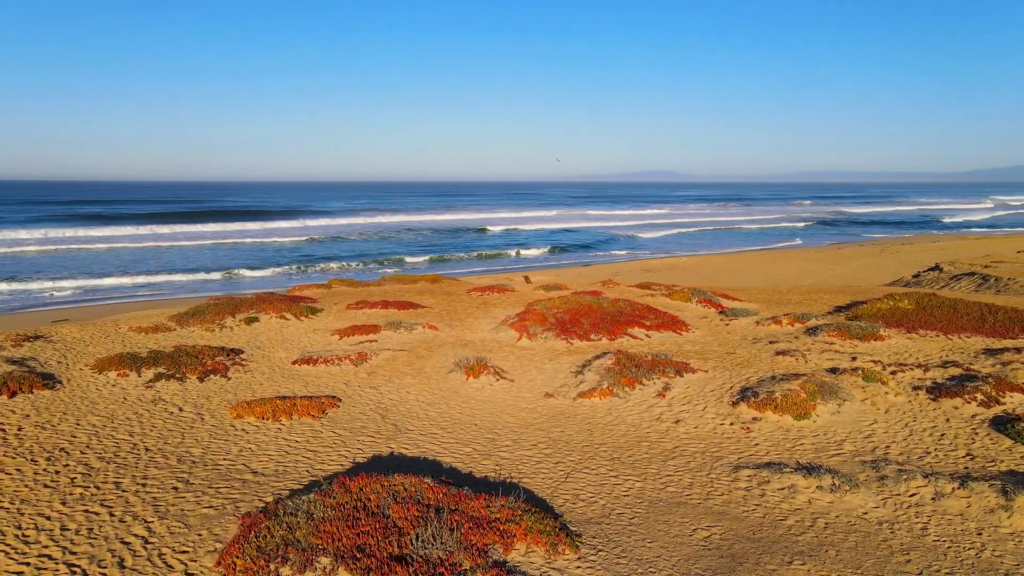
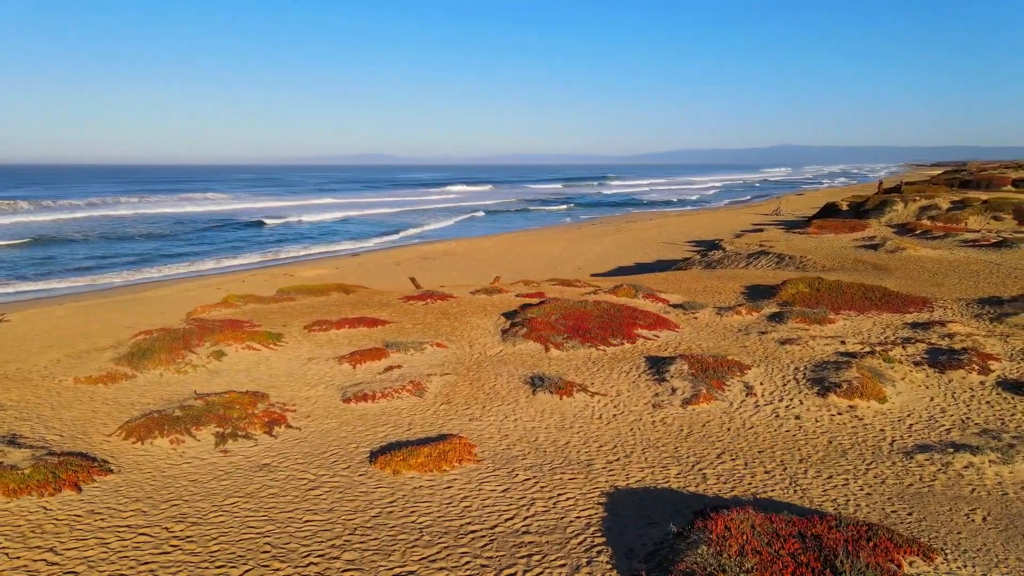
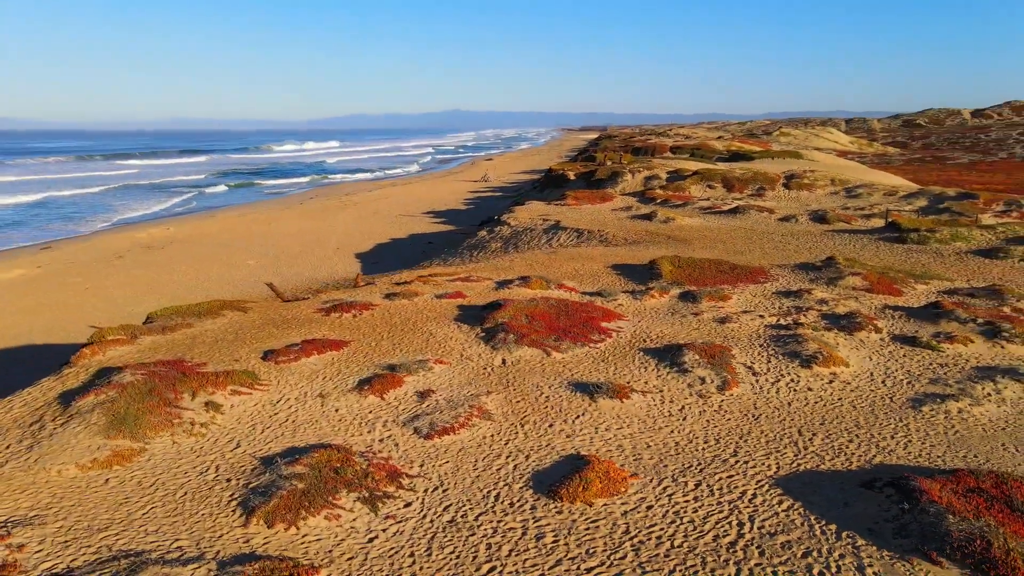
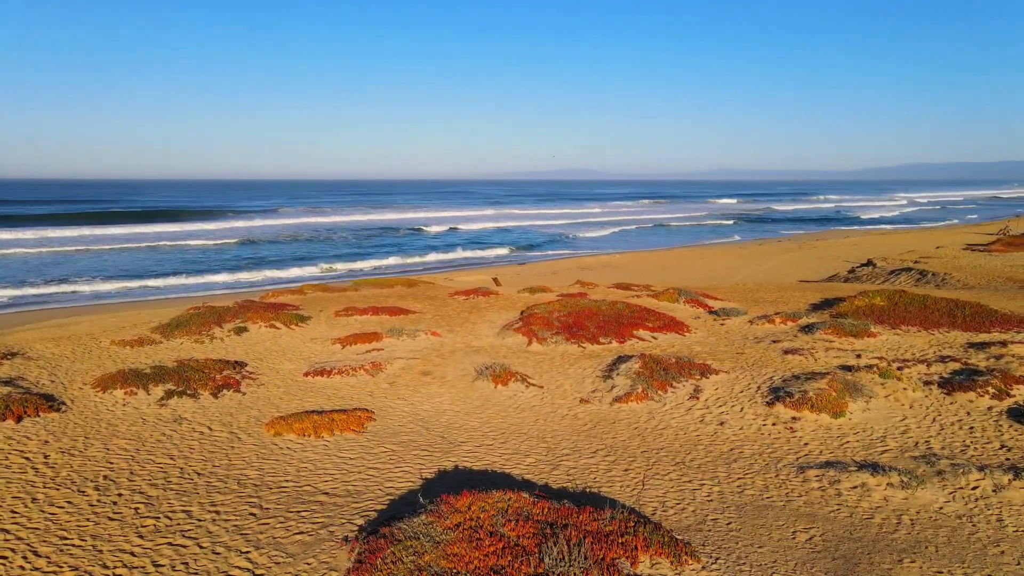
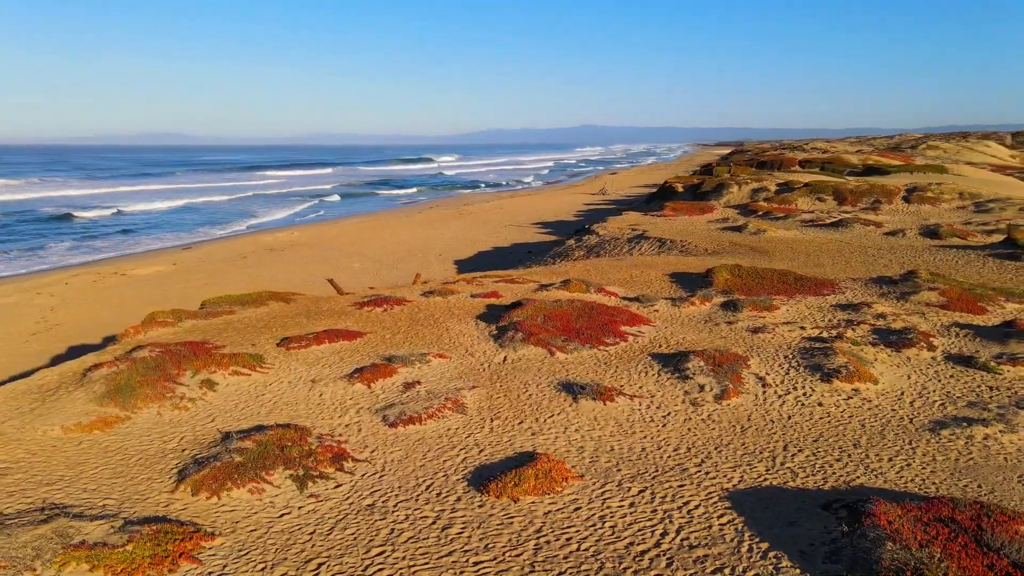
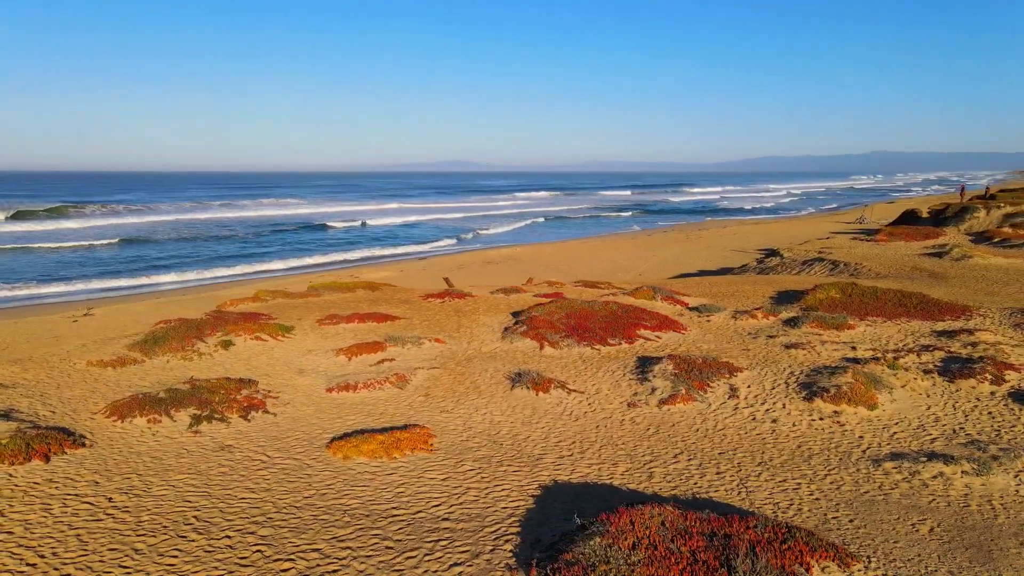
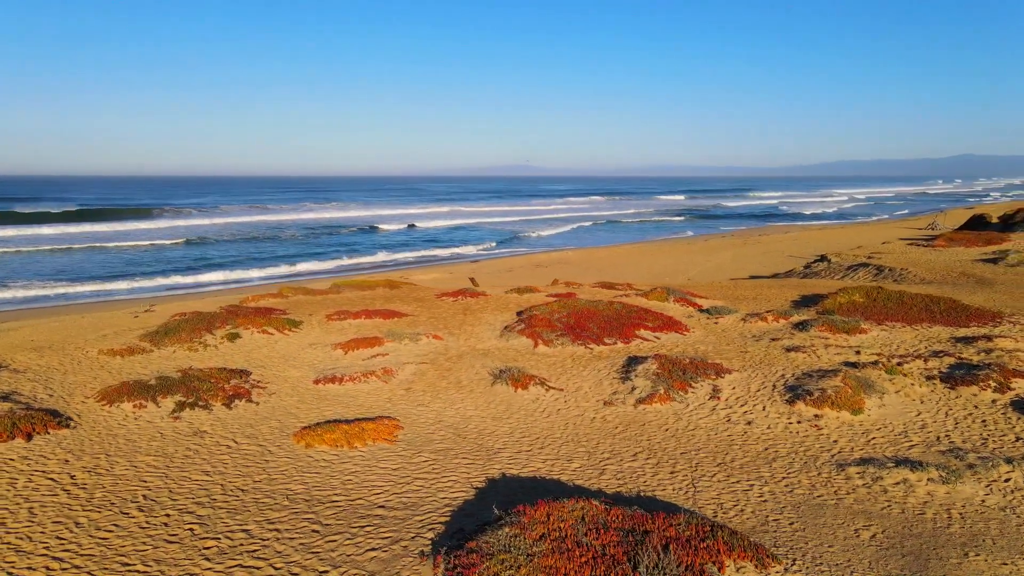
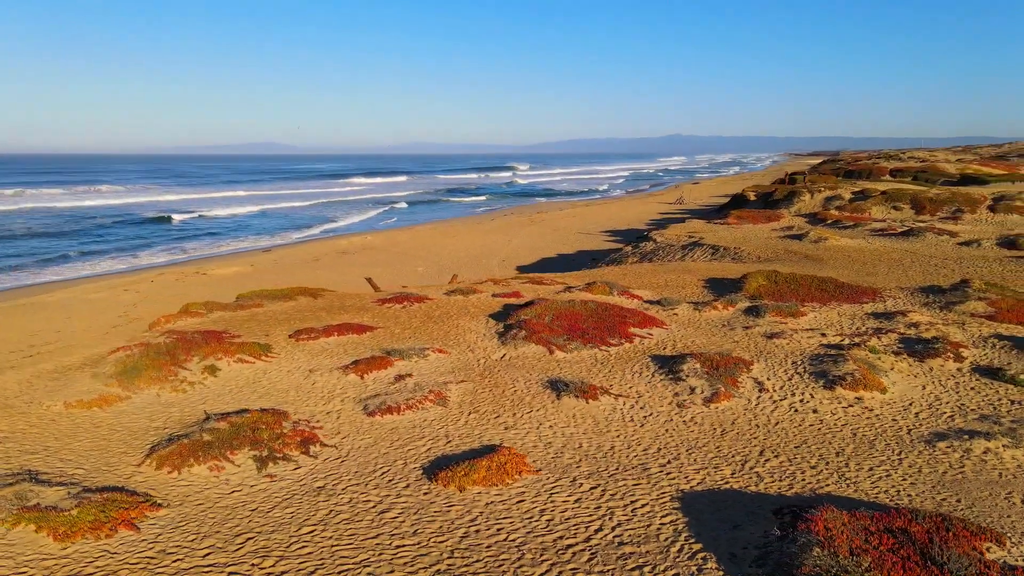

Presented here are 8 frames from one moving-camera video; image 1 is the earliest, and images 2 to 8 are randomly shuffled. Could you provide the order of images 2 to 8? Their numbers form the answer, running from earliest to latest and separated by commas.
4, 7, 6, 2, 8, 5, 3
